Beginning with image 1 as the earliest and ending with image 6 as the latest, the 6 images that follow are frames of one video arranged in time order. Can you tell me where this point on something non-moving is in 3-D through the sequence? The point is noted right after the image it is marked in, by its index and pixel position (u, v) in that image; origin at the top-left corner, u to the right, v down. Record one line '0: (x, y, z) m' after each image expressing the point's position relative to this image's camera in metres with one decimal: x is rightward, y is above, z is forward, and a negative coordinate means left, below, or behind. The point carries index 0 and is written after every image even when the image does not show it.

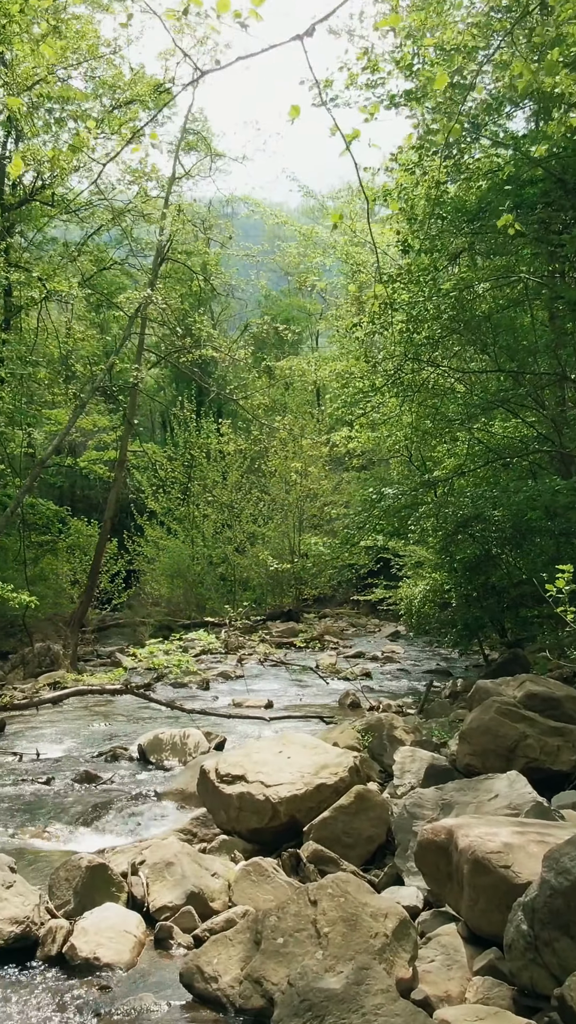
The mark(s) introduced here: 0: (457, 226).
0: (+1.1, +1.8, +9.1) m
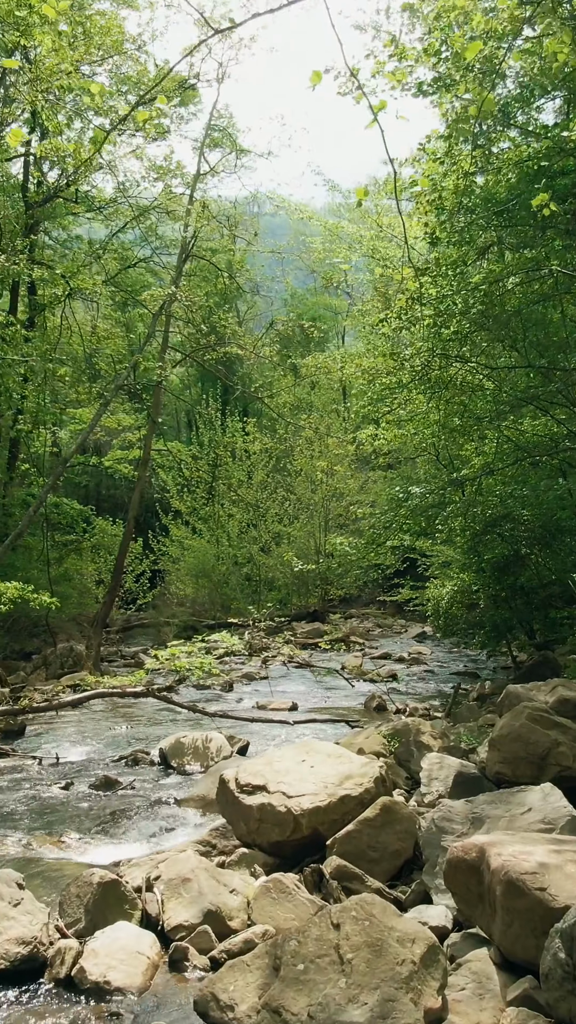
0: (+1.2, +1.8, +8.9) m
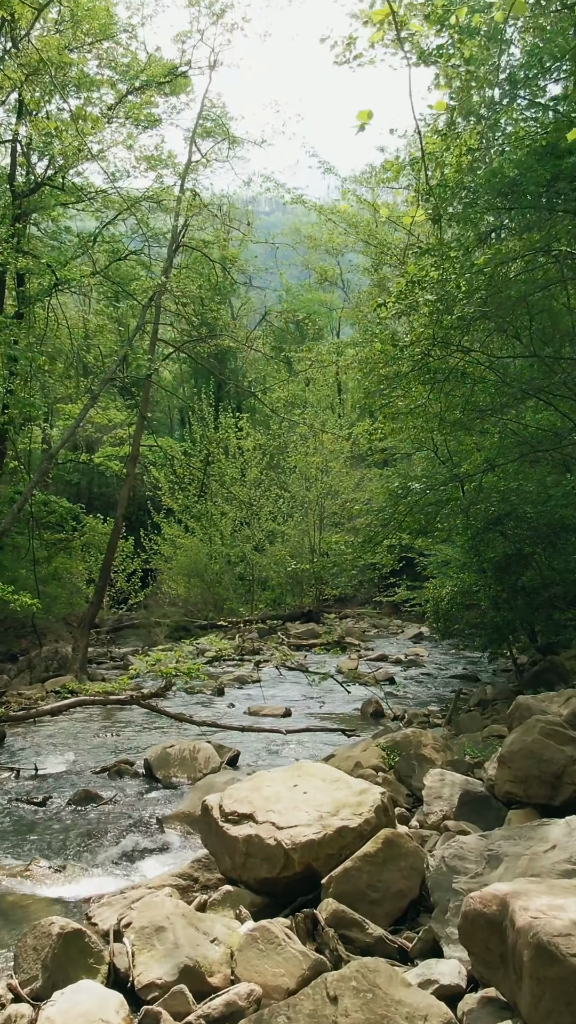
0: (+1.2, +1.8, +8.4) m
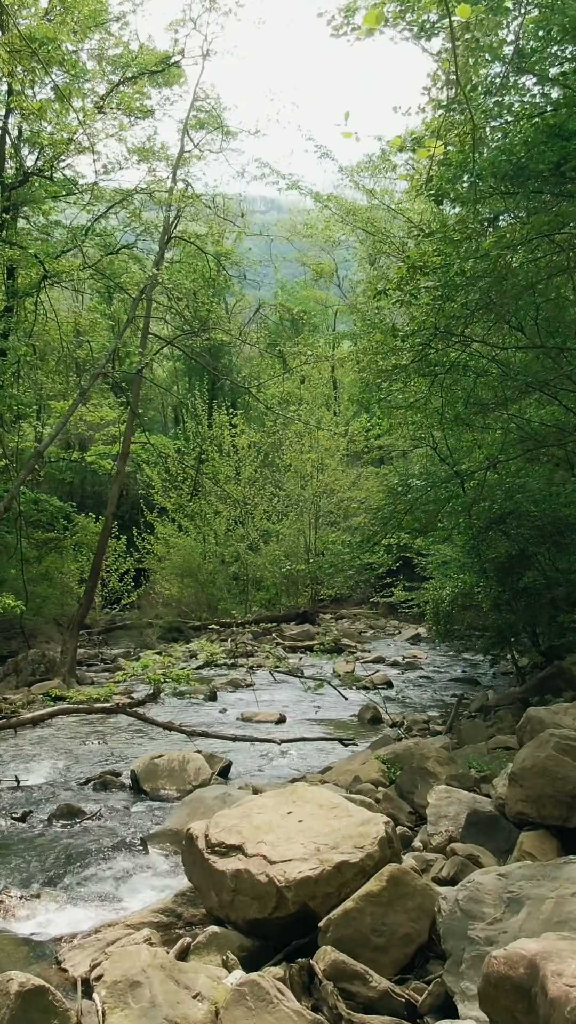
0: (+1.2, +1.9, +8.0) m
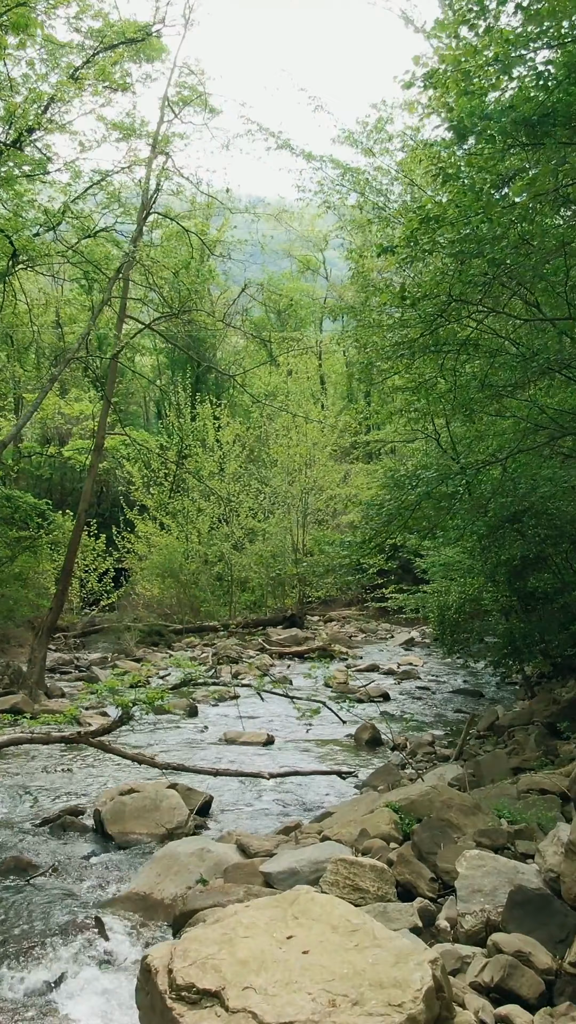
0: (+1.1, +1.9, +6.9) m
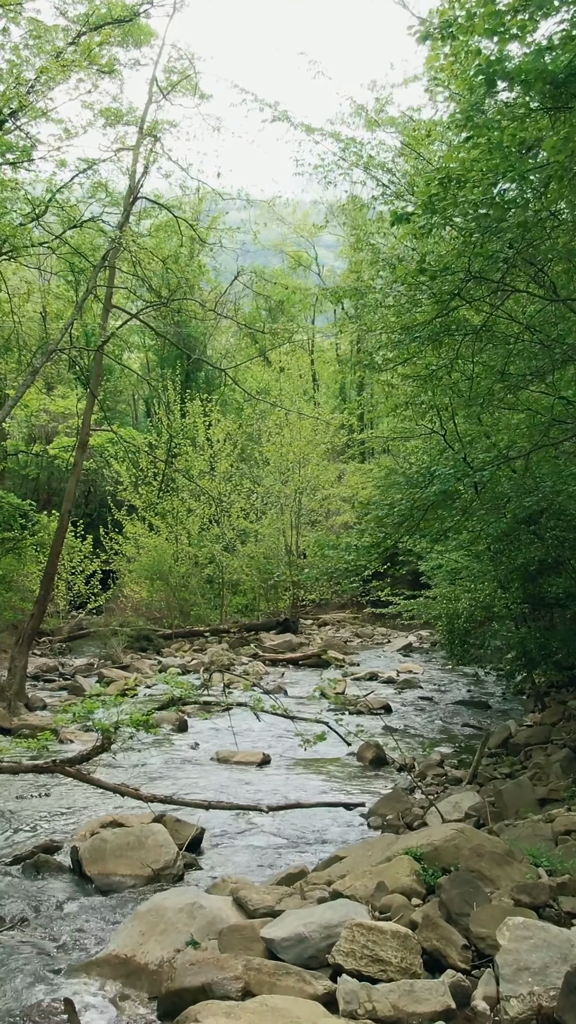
0: (+1.1, +1.9, +6.2) m
